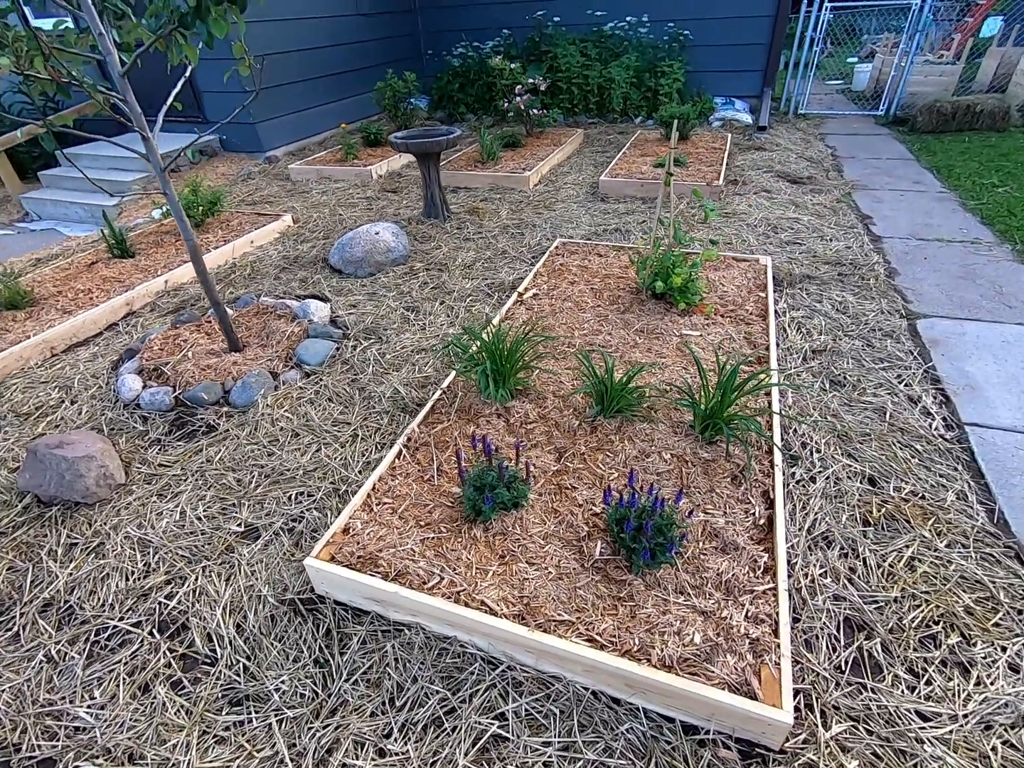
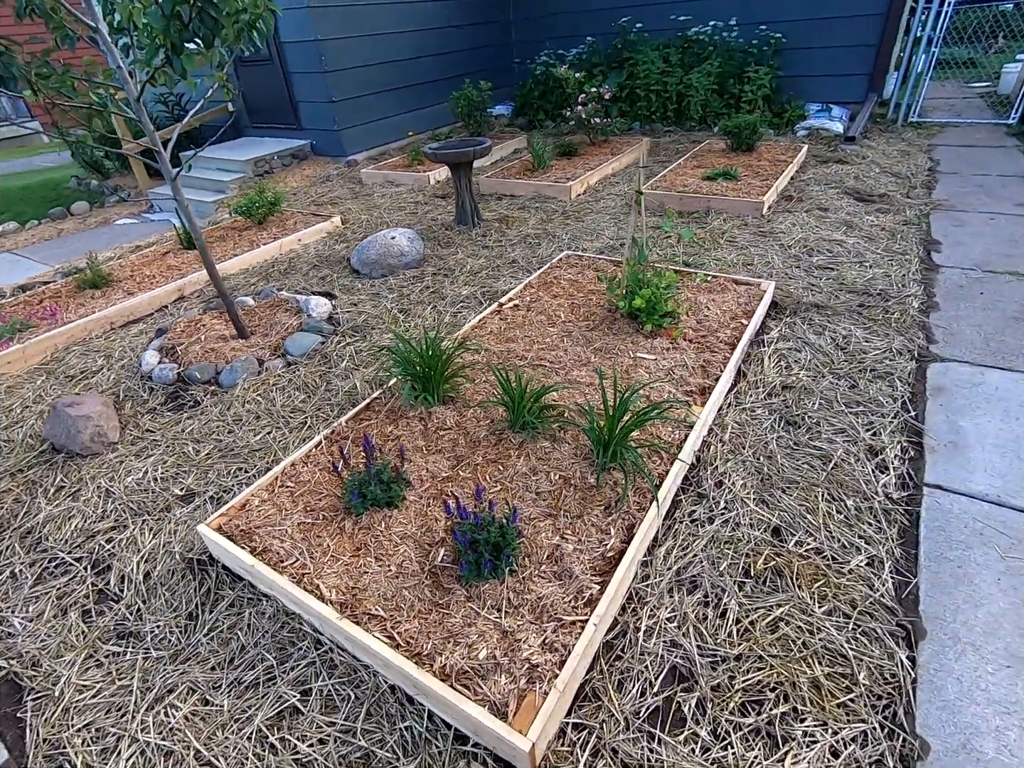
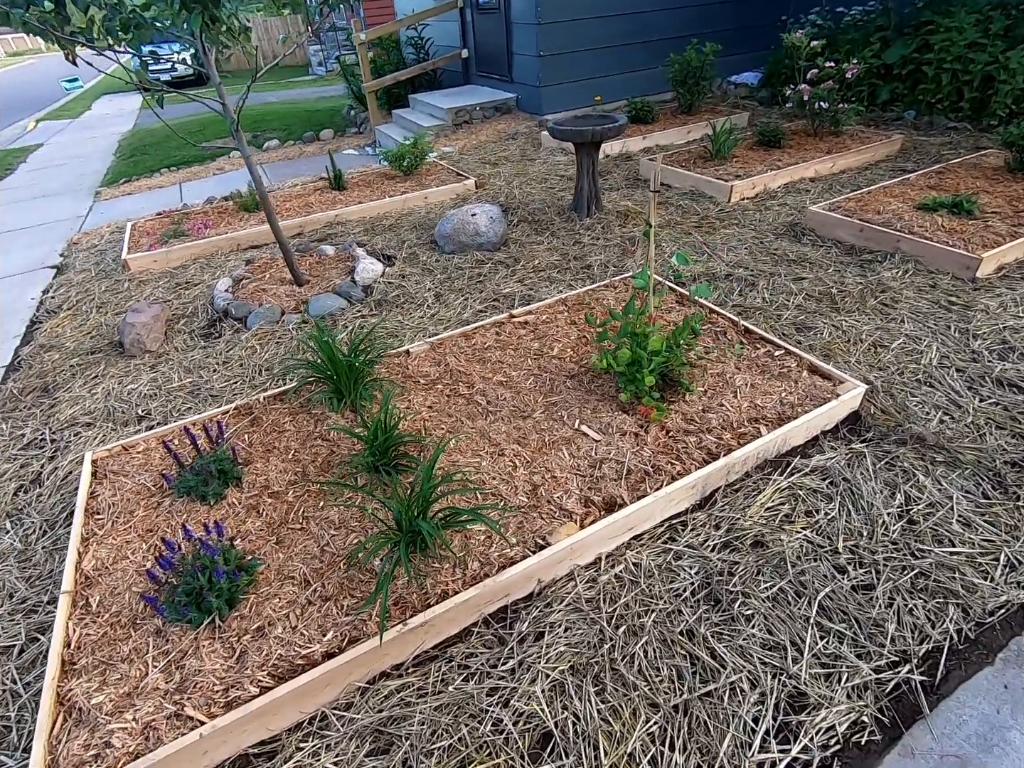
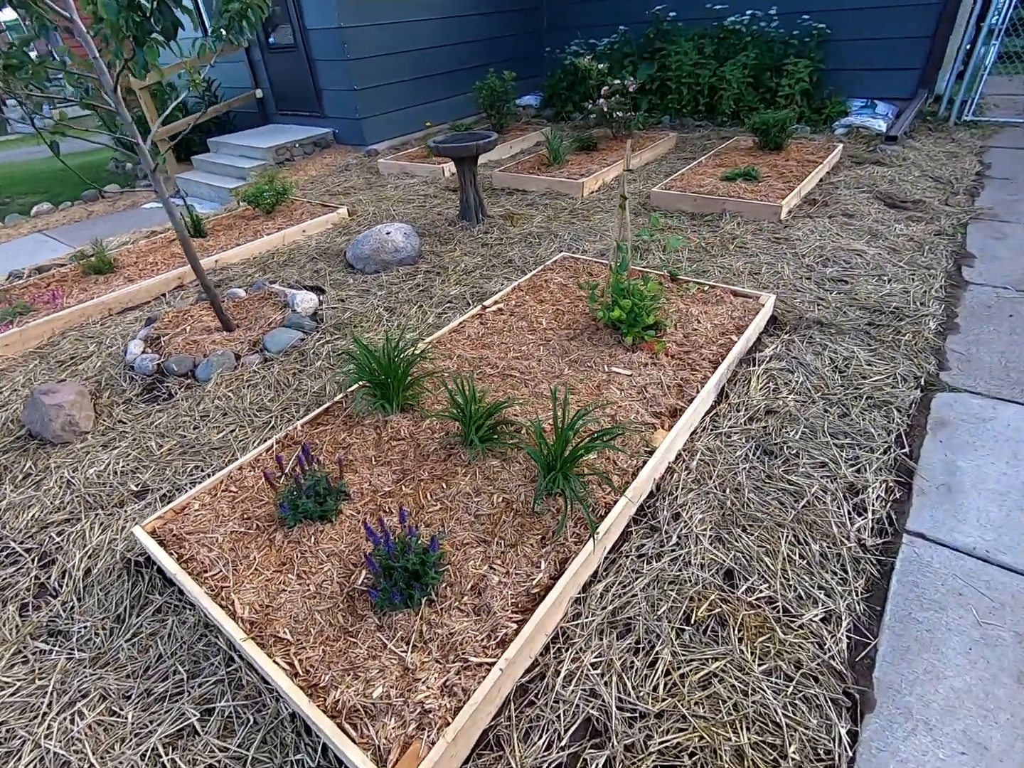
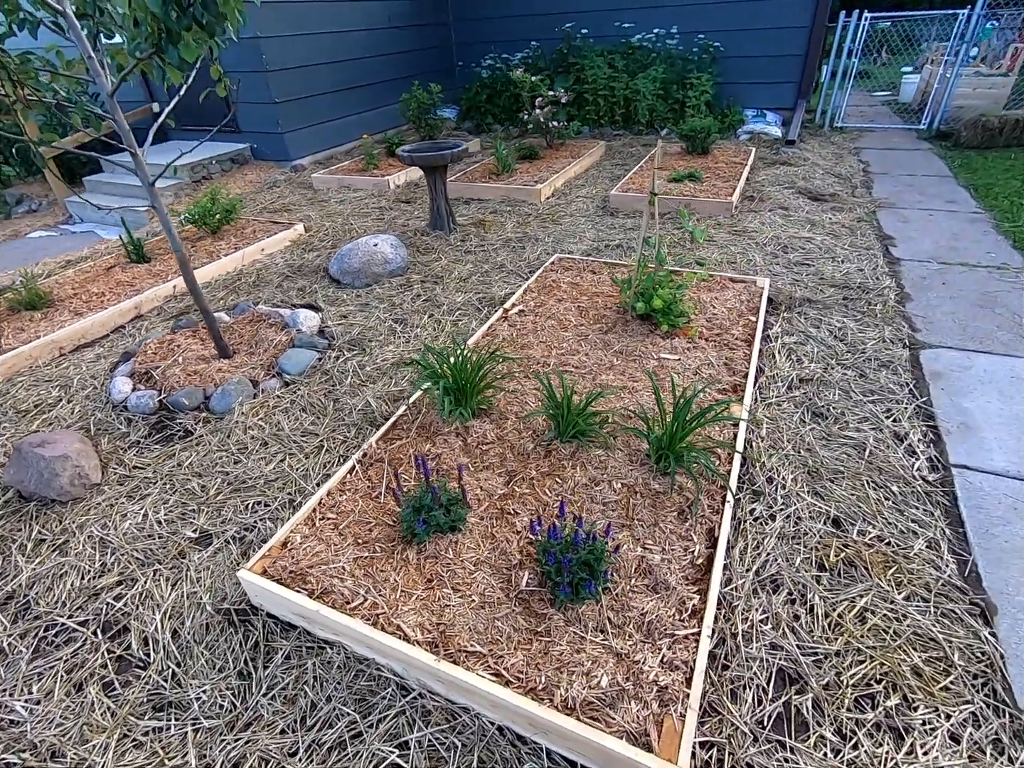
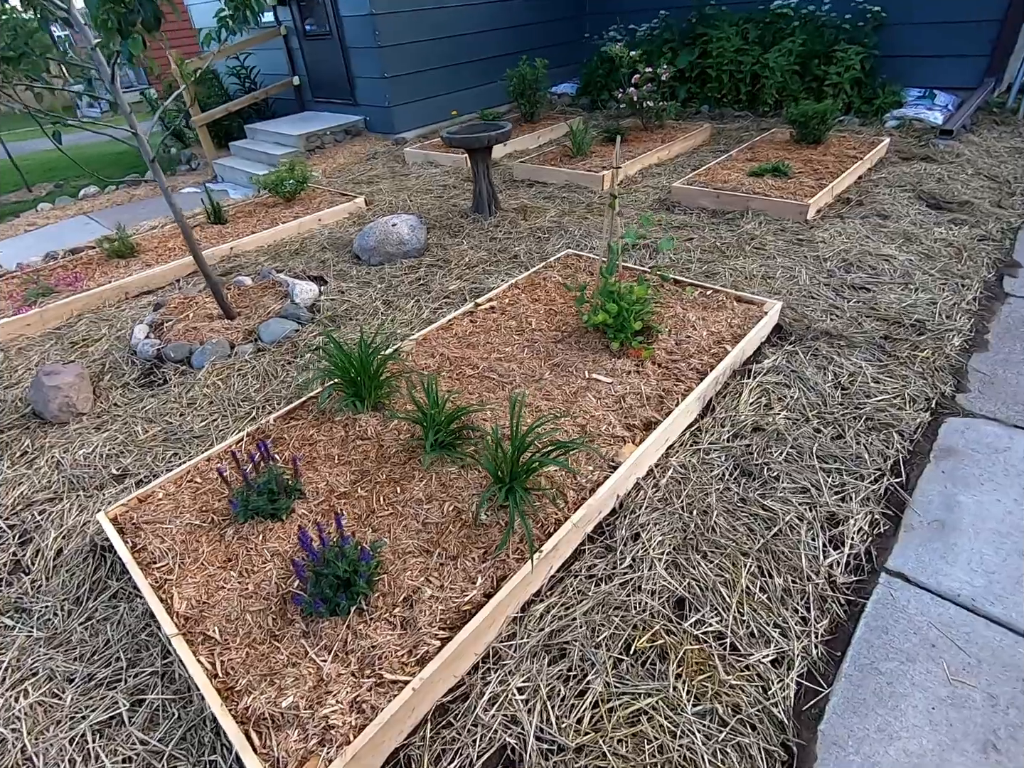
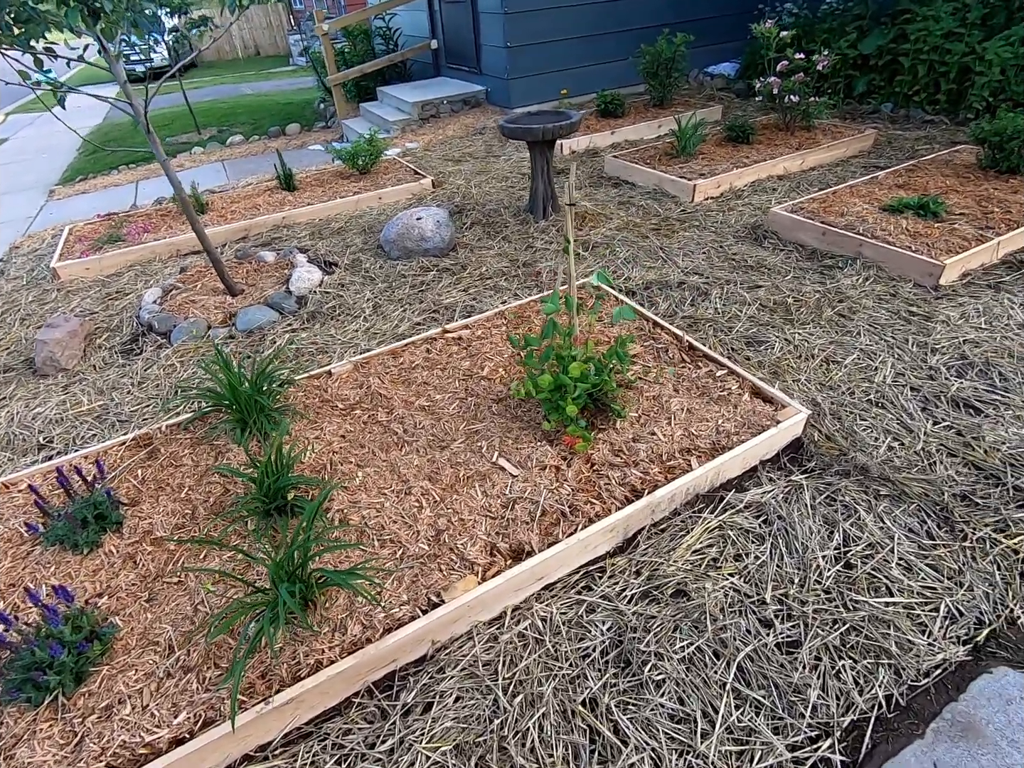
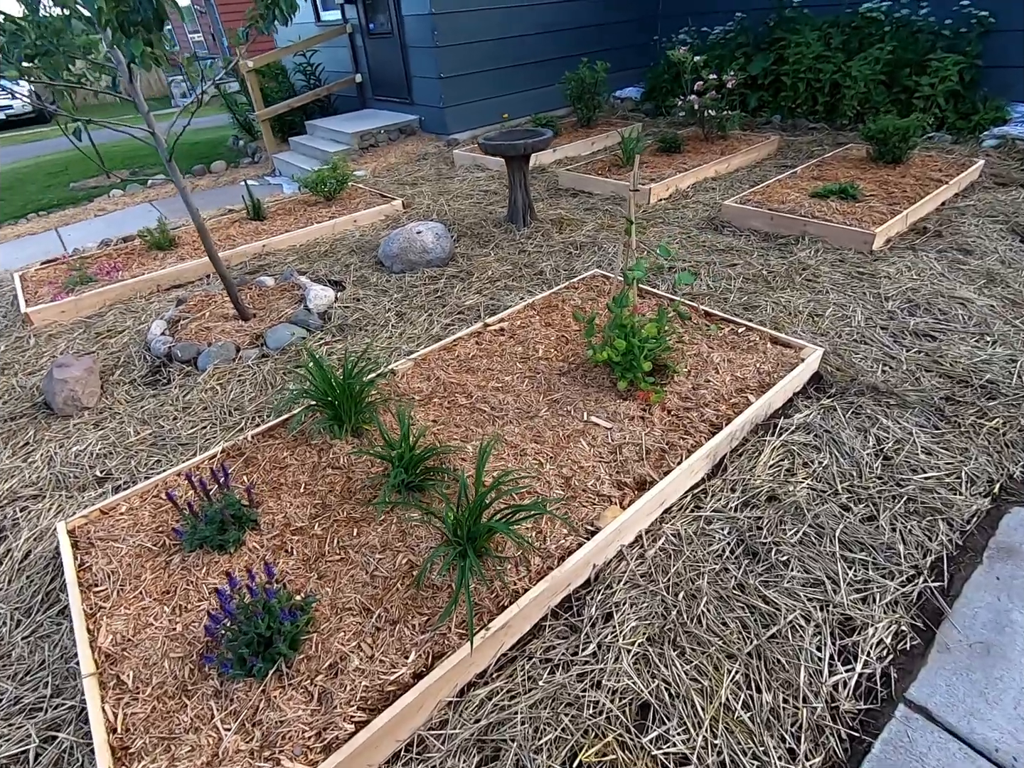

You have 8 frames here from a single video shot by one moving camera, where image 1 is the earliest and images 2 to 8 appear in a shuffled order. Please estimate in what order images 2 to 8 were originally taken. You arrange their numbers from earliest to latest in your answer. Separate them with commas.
5, 2, 4, 6, 8, 3, 7
